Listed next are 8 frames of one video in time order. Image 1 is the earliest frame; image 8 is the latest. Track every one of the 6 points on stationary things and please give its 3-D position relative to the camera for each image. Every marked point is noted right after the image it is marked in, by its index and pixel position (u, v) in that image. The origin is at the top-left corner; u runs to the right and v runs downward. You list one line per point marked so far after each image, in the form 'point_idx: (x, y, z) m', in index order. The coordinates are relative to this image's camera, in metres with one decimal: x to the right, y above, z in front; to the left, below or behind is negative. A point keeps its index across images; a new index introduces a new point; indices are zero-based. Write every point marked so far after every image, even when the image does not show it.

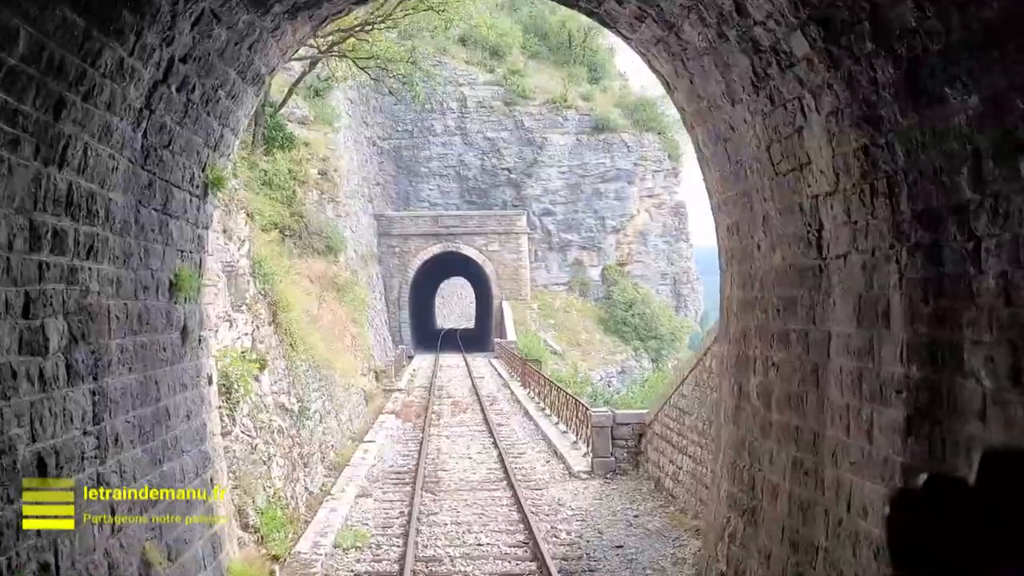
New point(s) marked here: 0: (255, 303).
0: (-2.0, -0.1, +9.6) m
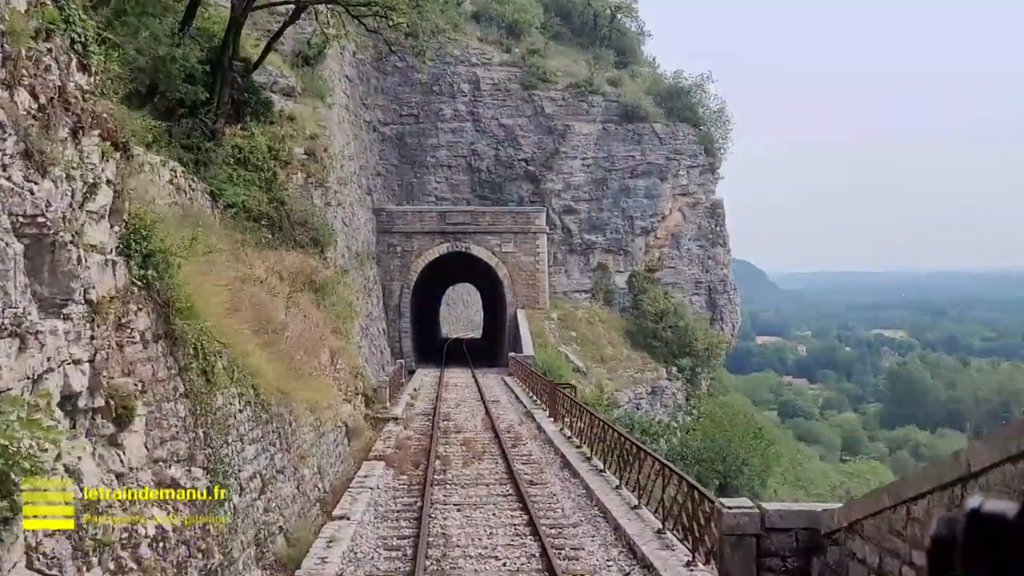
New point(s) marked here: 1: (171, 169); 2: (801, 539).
0: (-1.7, -0.1, +5.3) m
1: (-3.9, +1.4, +14.1) m
2: (+1.3, -1.1, +5.5) m
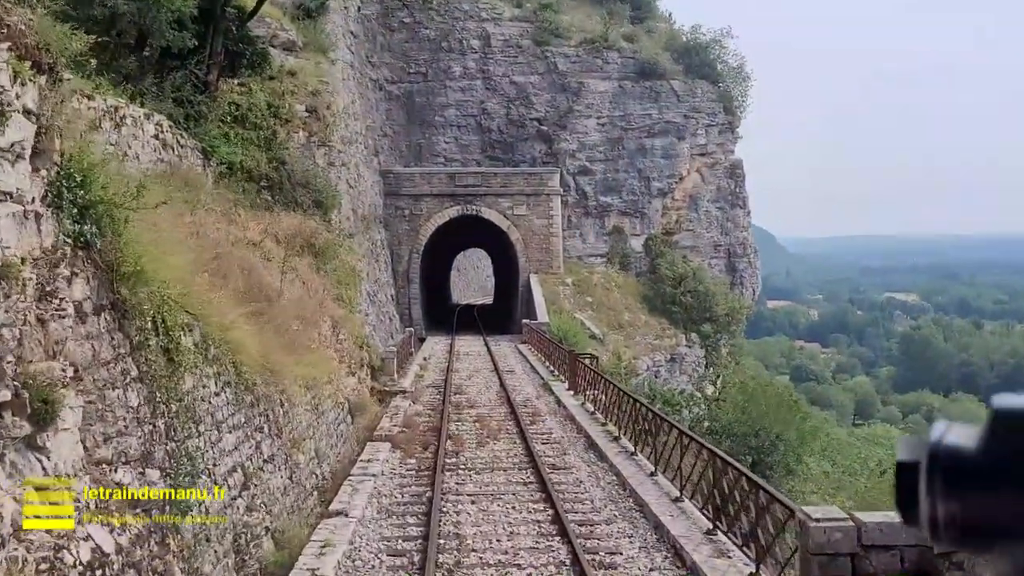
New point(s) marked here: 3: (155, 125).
0: (-1.6, +0.1, +4.2) m
1: (-3.8, +1.7, +12.9) m
2: (+1.4, -1.0, +4.3) m
3: (-3.8, +1.7, +12.8) m
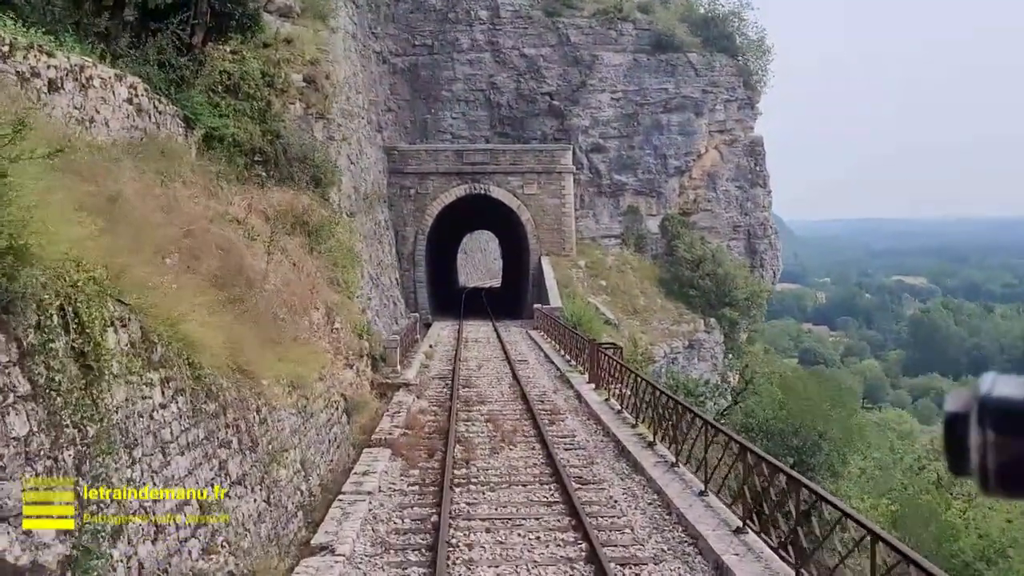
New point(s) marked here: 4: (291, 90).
0: (-1.5, +0.1, +2.8) m
1: (-3.6, +1.9, +11.5) m
2: (+1.5, -0.9, +3.0) m
3: (-3.6, +1.9, +11.4) m
4: (-3.4, +3.1, +19.0) m
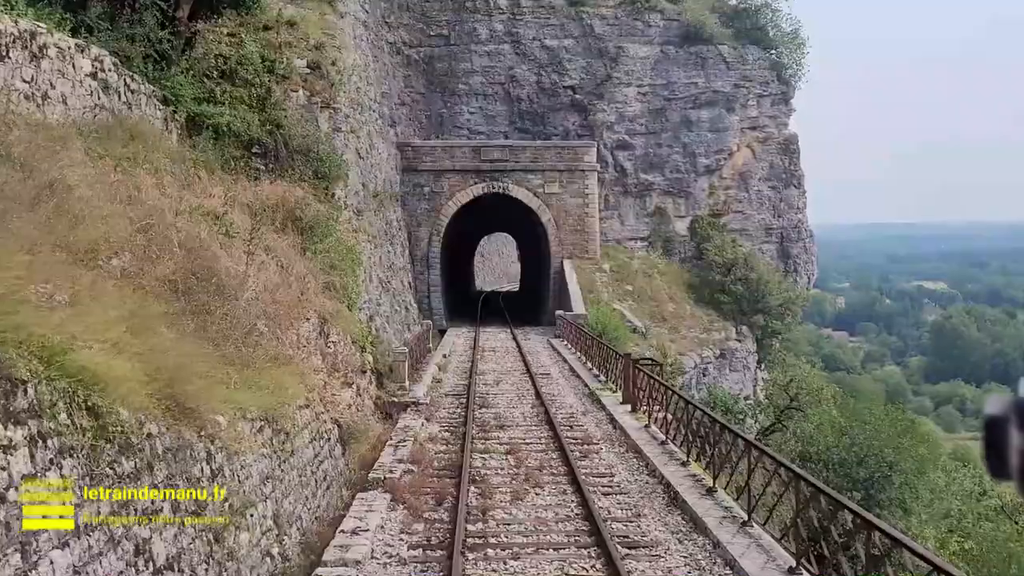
0: (-1.4, +0.1, +1.1) m
1: (-3.4, +1.9, +9.9) m
2: (+1.6, -1.0, +1.3) m
3: (-3.4, +1.8, +9.8) m
4: (-3.1, +3.0, +17.4) m
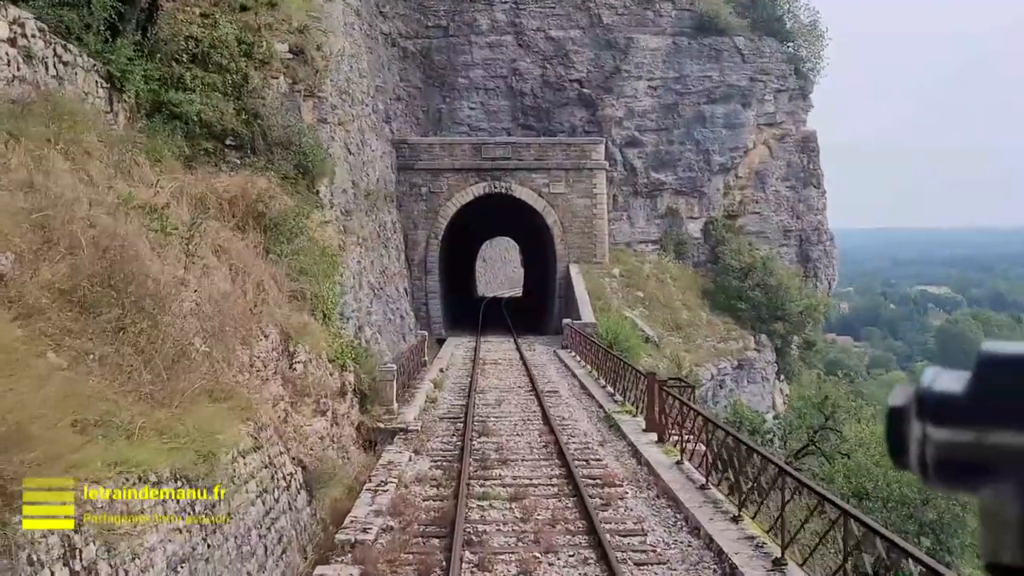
0: (-1.4, +0.1, -0.6) m
1: (-3.4, +1.8, +8.2) m
2: (+1.6, -1.0, -0.4) m
3: (-3.4, +1.8, +8.1) m
4: (-3.1, +2.9, +15.7) m
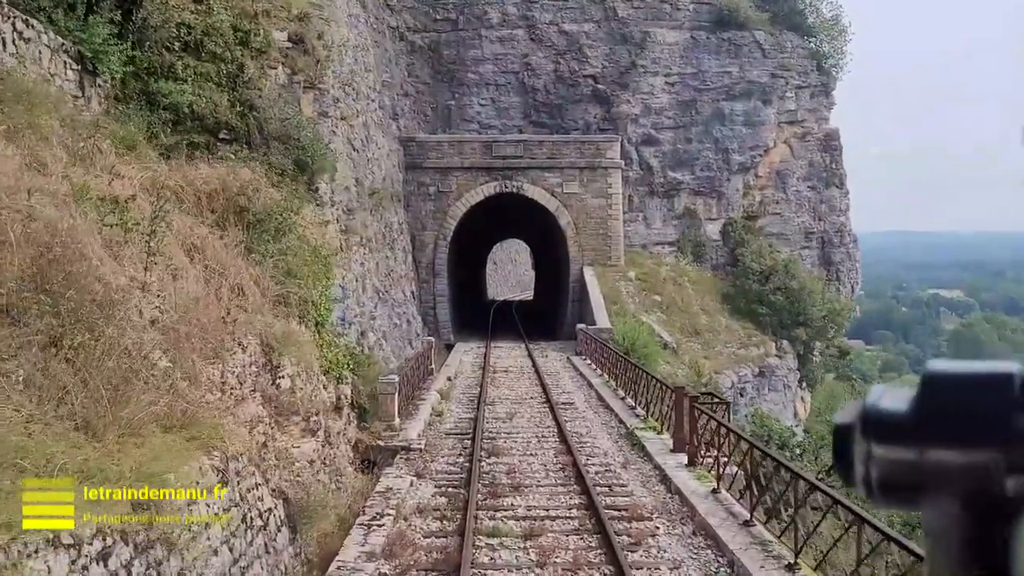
0: (-1.4, +0.1, -1.5) m
1: (-3.3, +1.8, +7.3) m
2: (+1.6, -1.0, -1.4) m
3: (-3.3, +1.8, +7.2) m
4: (-2.9, +2.9, +14.8) m
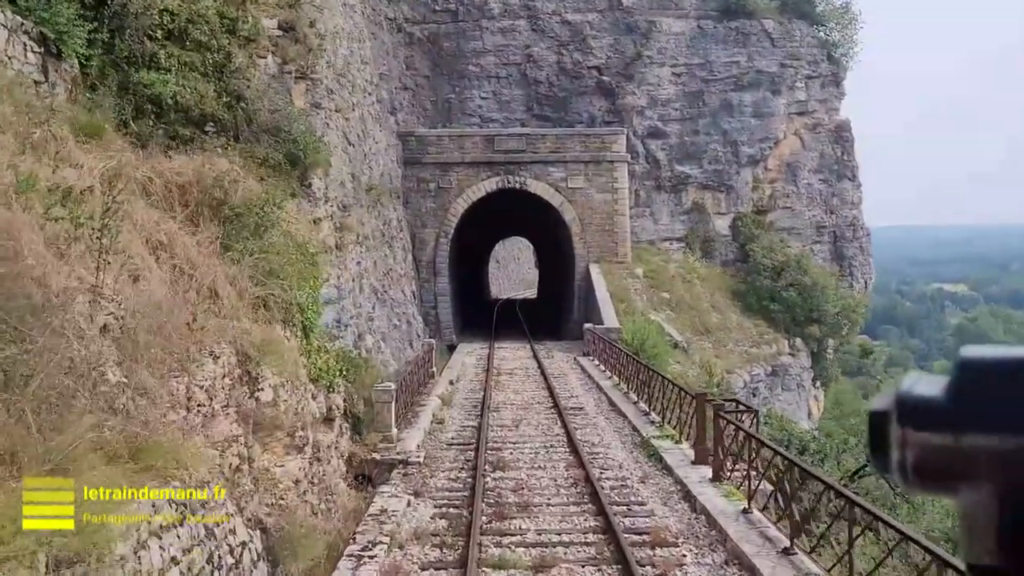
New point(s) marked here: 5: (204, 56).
0: (-1.4, 0.0, -2.3) m
1: (-3.3, +1.8, +6.5) m
2: (+1.6, -1.0, -2.2) m
3: (-3.3, +1.7, +6.4) m
4: (-2.9, +2.9, +14.0) m
5: (-3.2, +2.4, +12.5) m
